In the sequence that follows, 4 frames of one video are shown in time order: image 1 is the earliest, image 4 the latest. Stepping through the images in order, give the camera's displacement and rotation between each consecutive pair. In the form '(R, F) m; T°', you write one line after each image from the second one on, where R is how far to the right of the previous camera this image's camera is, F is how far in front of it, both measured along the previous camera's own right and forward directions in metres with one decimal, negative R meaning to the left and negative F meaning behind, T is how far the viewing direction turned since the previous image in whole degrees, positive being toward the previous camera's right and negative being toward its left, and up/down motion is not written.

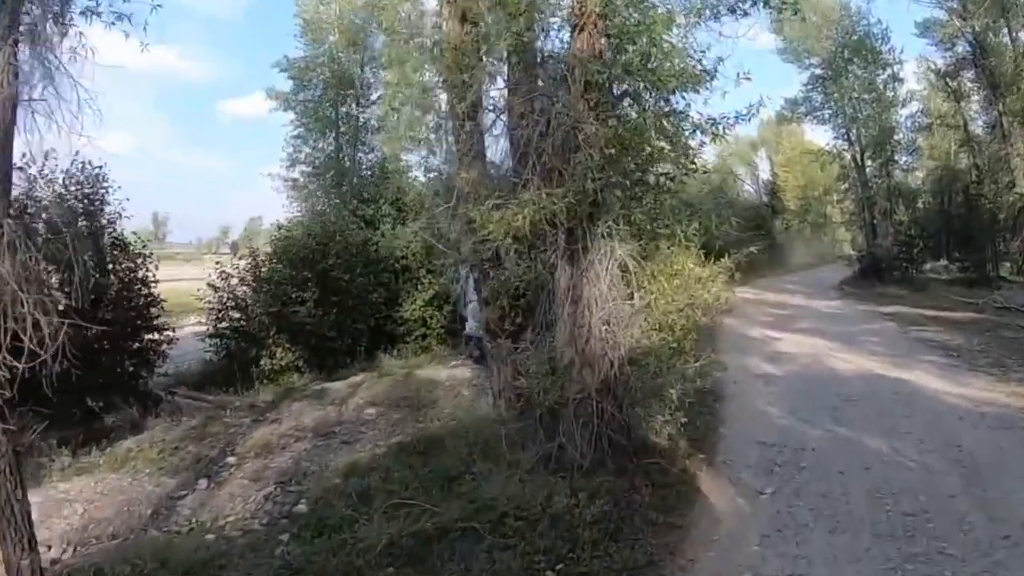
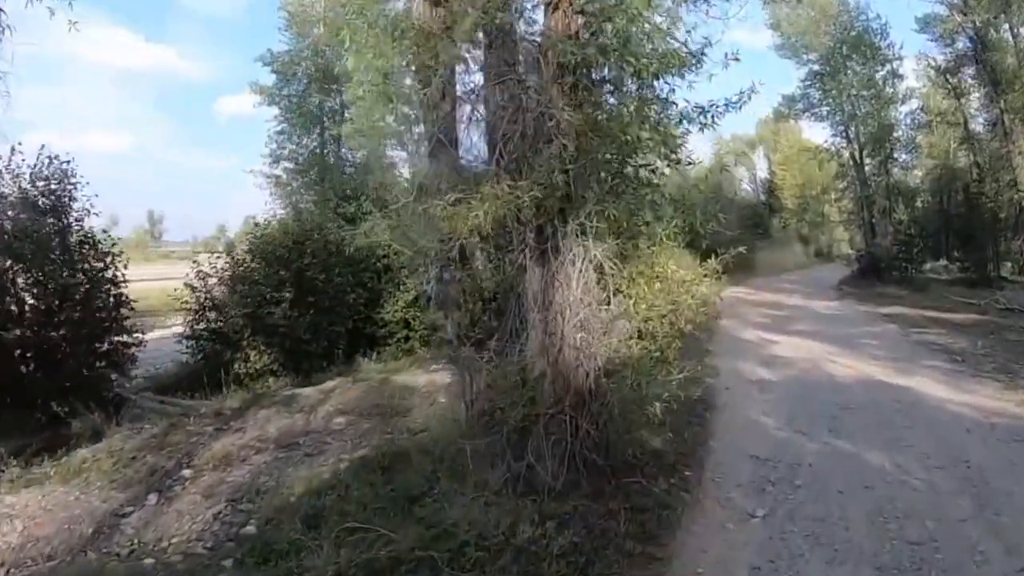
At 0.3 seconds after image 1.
(+0.3, +0.6) m; 0°
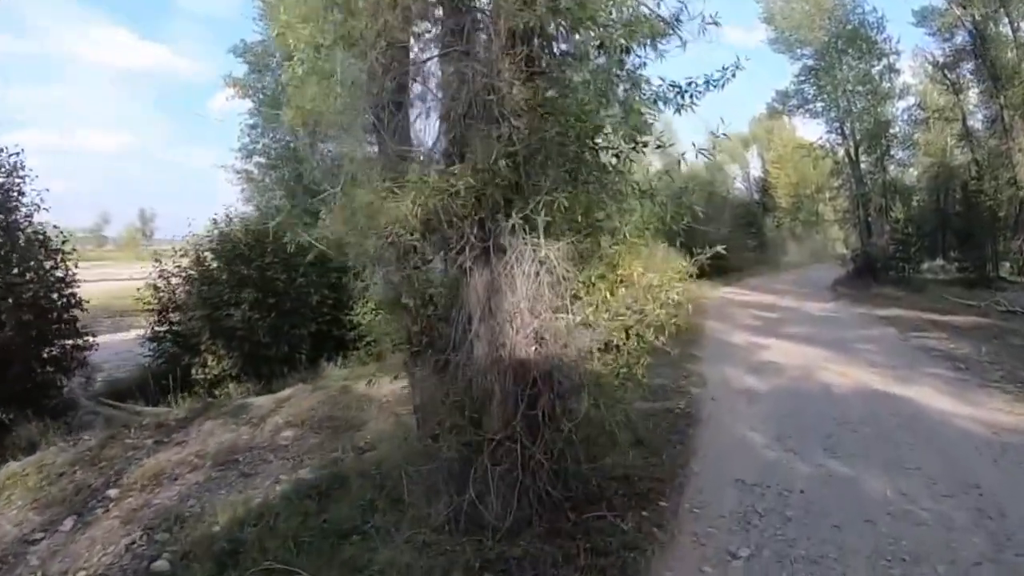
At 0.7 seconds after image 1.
(+0.4, +0.9) m; 0°
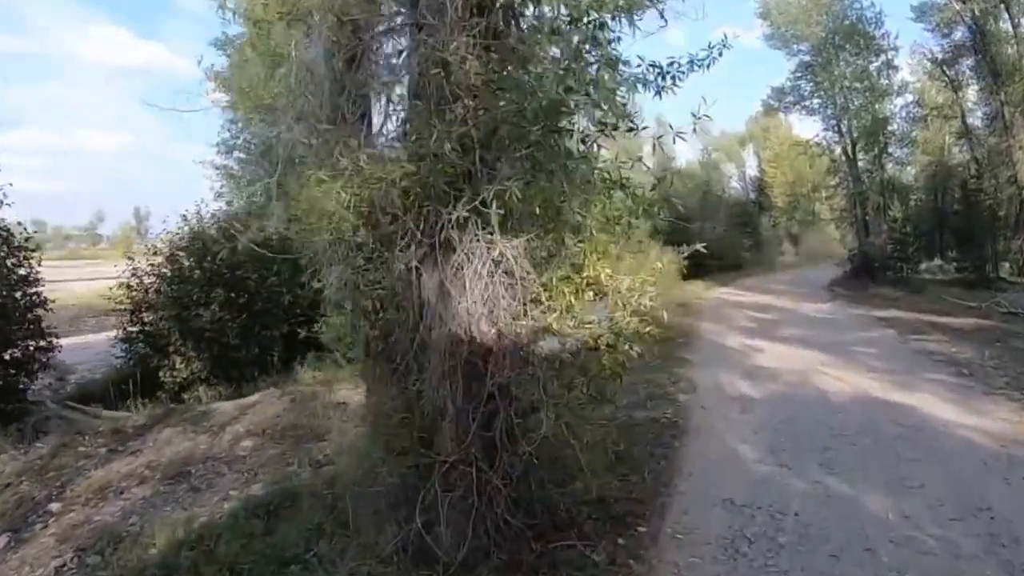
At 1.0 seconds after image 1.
(+0.2, +0.6) m; 0°
